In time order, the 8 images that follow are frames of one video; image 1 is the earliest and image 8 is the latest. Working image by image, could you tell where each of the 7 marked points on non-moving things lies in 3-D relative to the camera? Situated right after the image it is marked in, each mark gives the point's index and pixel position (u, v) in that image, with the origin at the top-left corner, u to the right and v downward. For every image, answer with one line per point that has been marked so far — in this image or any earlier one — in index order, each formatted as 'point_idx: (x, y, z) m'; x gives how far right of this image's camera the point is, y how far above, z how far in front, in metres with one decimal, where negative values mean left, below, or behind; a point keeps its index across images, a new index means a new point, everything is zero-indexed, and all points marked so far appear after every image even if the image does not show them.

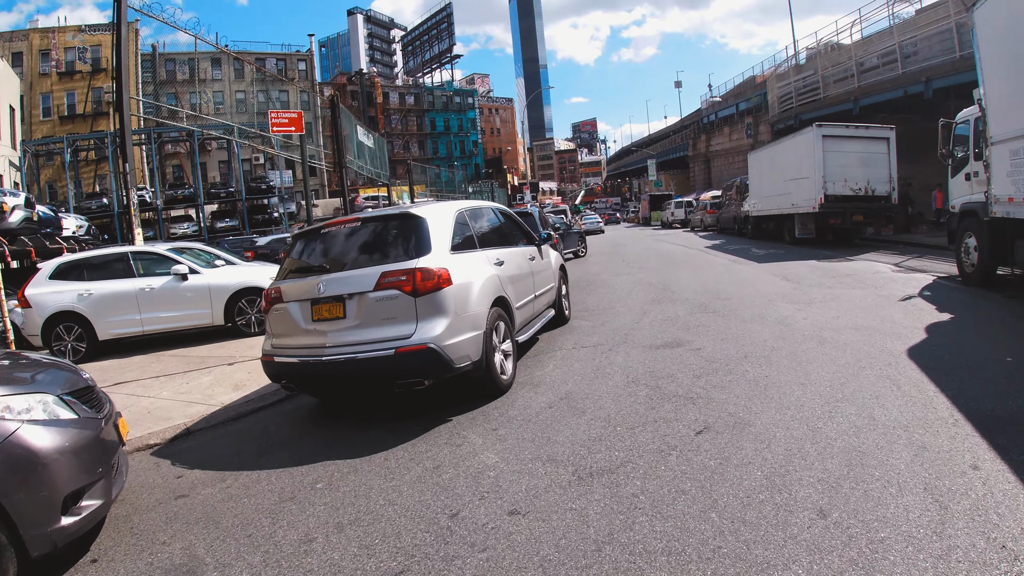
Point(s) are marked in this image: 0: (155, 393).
0: (-4.1, -1.3, +6.1) m
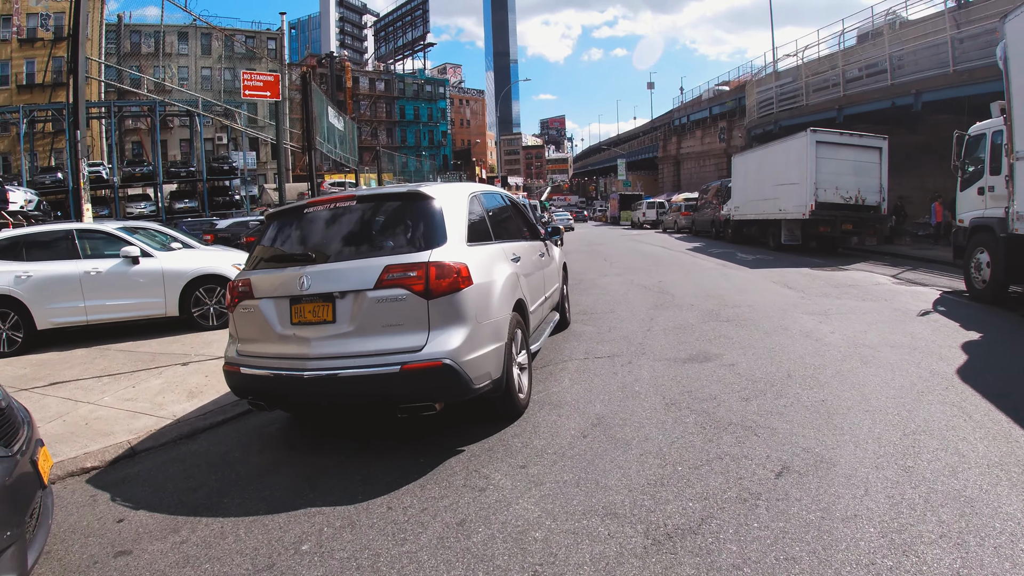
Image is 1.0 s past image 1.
0: (-4.1, -1.1, +5.1) m
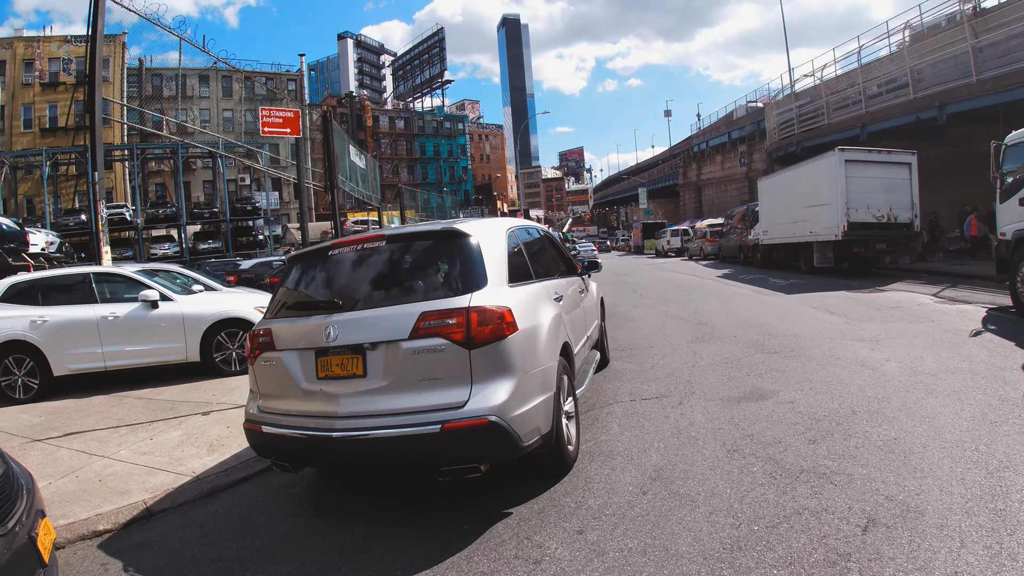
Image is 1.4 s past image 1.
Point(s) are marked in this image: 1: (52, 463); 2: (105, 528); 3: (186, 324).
0: (-3.7, -1.6, +4.9) m
1: (-4.4, -1.7, +4.9) m
2: (-2.8, -1.7, +3.7) m
3: (-4.9, -0.6, +8.1) m
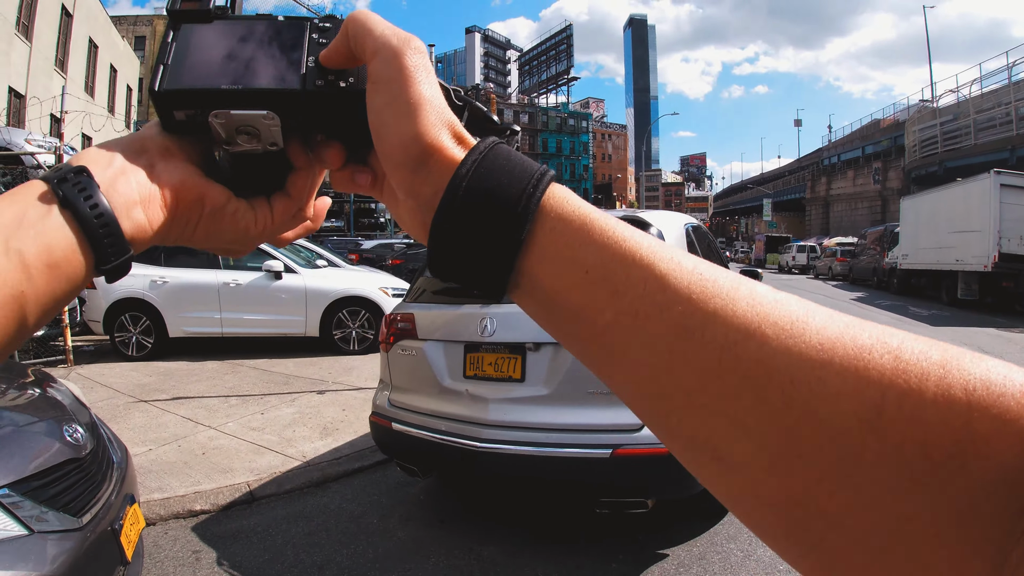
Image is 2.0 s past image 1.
0: (-2.5, -1.2, +4.6) m
1: (-3.2, -1.3, +4.8) m
2: (-1.9, -1.3, +3.3) m
3: (-3.0, -0.2, +8.0) m
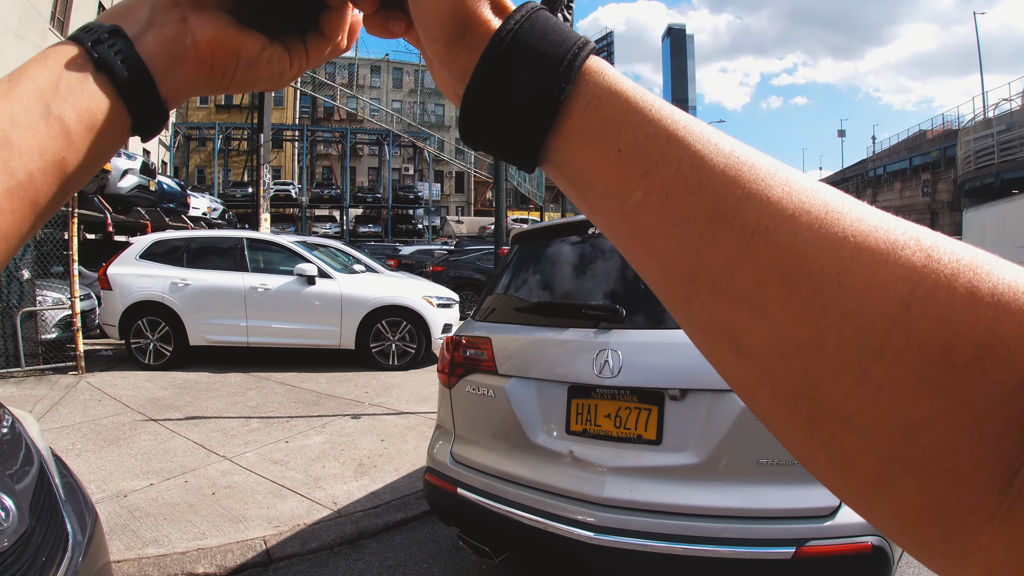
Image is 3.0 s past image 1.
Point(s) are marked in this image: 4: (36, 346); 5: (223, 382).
0: (-2.0, -1.2, +4.0) m
1: (-2.7, -1.3, +4.2) m
2: (-1.5, -1.4, +2.6) m
3: (-2.3, -0.2, +7.3) m
4: (-6.3, -0.7, +7.0) m
5: (-3.3, -1.1, +6.2) m
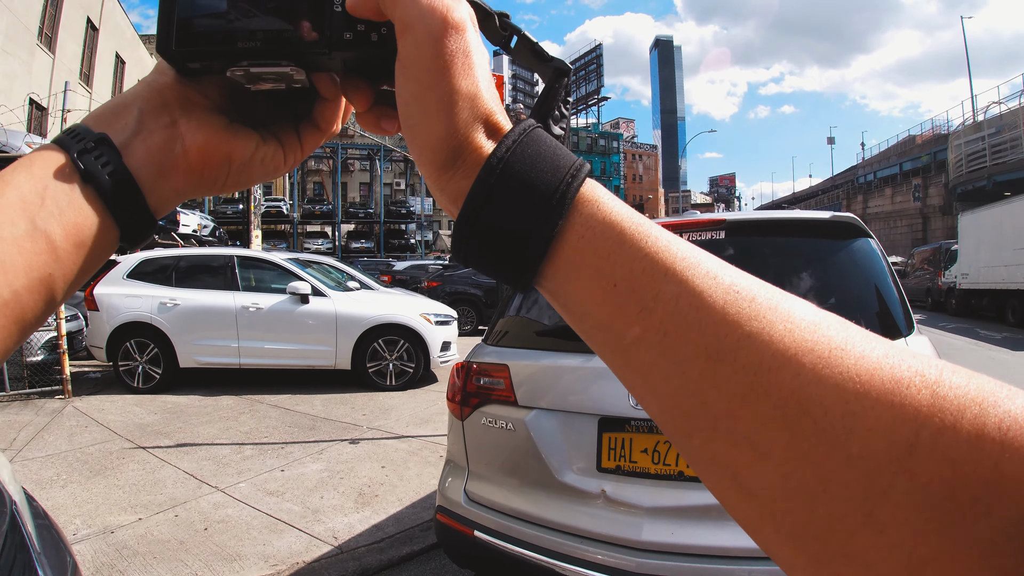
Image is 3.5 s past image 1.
0: (-2.0, -1.4, +3.8) m
1: (-2.7, -1.5, +4.0) m
2: (-1.4, -1.5, +2.4) m
3: (-2.3, -0.5, +7.2) m
4: (-6.2, -1.0, +6.7) m
5: (-3.3, -1.3, +6.0) m
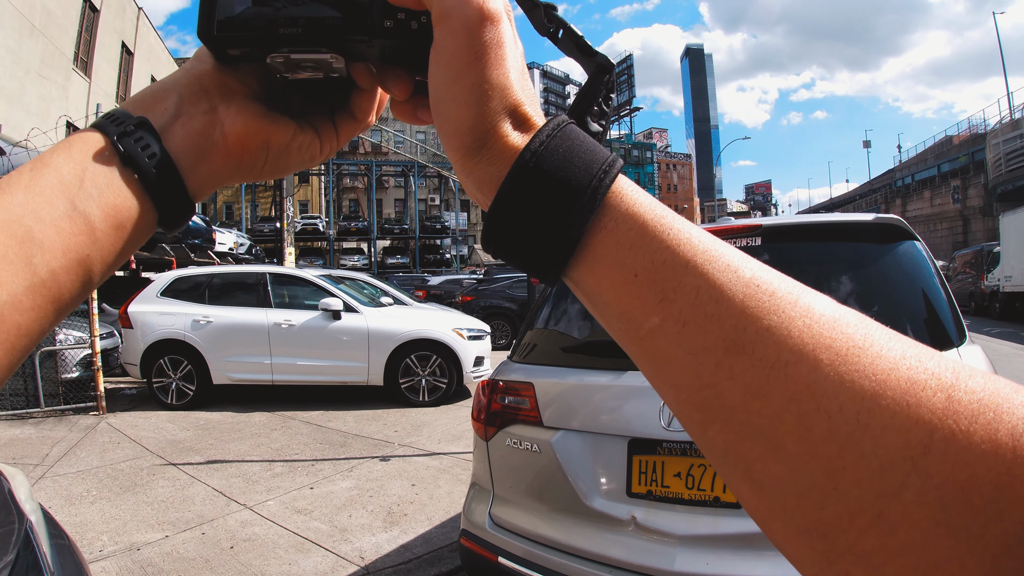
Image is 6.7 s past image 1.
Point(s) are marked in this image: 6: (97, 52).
0: (-1.8, -1.5, +3.8) m
1: (-2.4, -1.6, +4.0) m
2: (-1.2, -1.5, +2.3) m
3: (-1.9, -0.7, +7.2) m
4: (-5.8, -1.3, +7.0) m
5: (-2.9, -1.5, +6.0) m
6: (-13.4, +7.6, +17.6) m
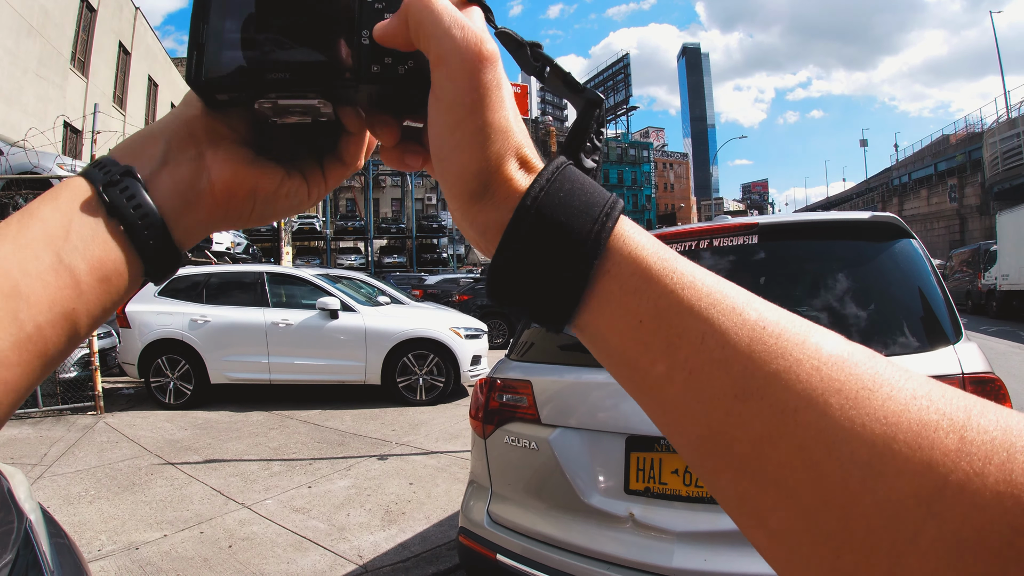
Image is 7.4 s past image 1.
0: (-1.8, -1.5, +3.8) m
1: (-2.5, -1.6, +4.0) m
2: (-1.3, -1.5, +2.3) m
3: (-1.9, -0.7, +7.2) m
4: (-5.9, -1.3, +6.9) m
5: (-3.0, -1.5, +6.0) m
6: (-13.5, +7.6, +17.5) m
